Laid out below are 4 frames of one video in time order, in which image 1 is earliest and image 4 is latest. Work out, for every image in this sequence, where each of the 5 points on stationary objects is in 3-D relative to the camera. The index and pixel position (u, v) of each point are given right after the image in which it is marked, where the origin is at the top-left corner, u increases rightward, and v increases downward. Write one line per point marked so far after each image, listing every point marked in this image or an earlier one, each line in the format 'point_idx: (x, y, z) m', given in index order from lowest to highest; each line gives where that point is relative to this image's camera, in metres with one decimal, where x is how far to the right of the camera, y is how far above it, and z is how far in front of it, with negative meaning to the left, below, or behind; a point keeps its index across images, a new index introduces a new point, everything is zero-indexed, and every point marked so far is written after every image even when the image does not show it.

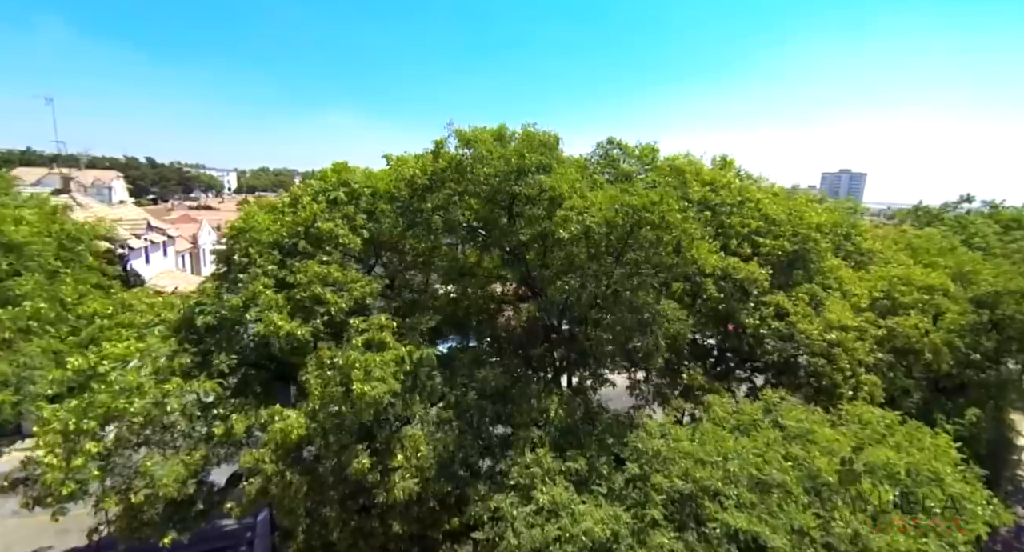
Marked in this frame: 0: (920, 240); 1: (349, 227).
0: (+14.0, +1.2, +16.6) m
1: (-2.9, +0.9, +8.6) m
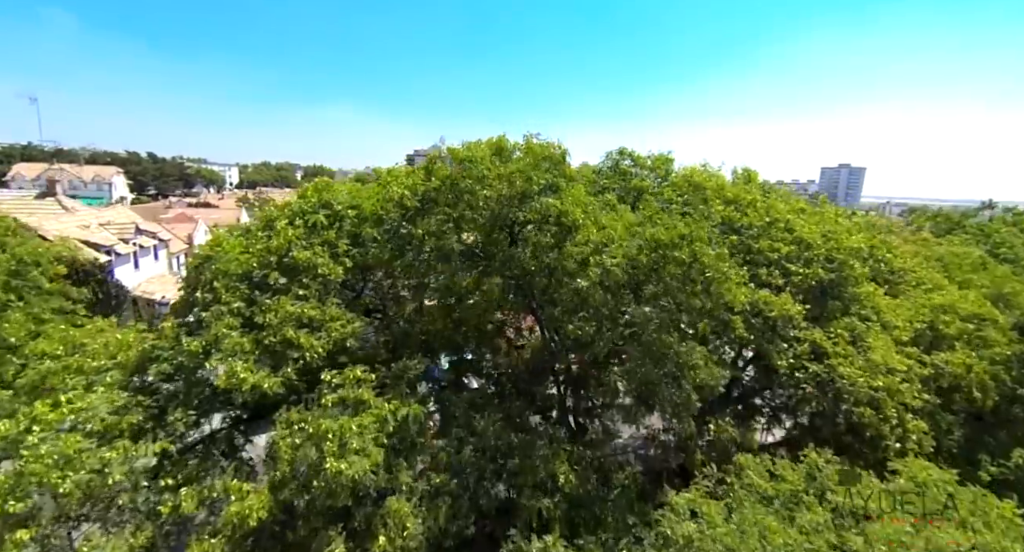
0: (+14.1, +0.7, +15.6) m
1: (-2.9, +0.3, +7.6) m
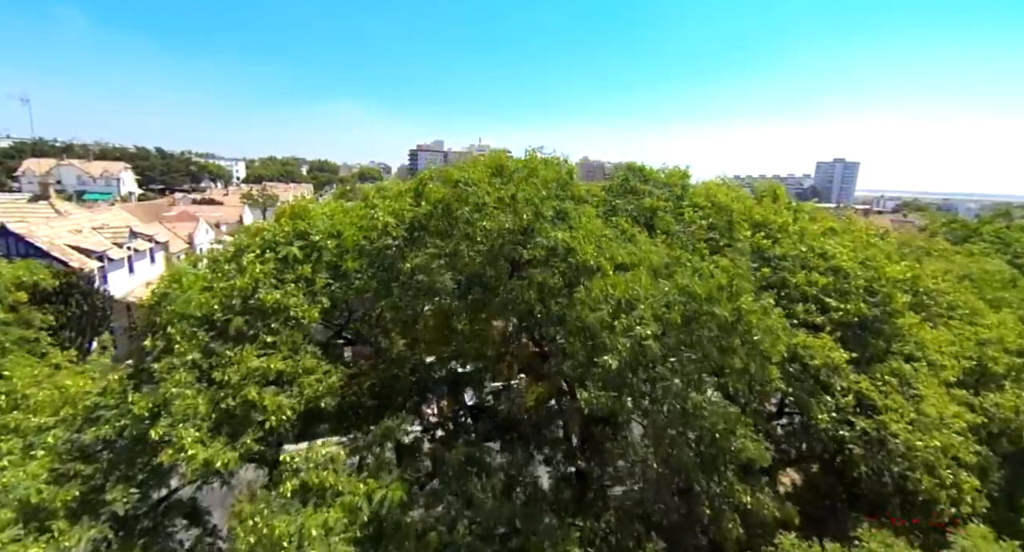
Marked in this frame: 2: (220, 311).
0: (+14.2, +0.2, +14.5) m
1: (-2.8, -0.2, +6.6) m
2: (-3.8, -0.5, +6.3) m
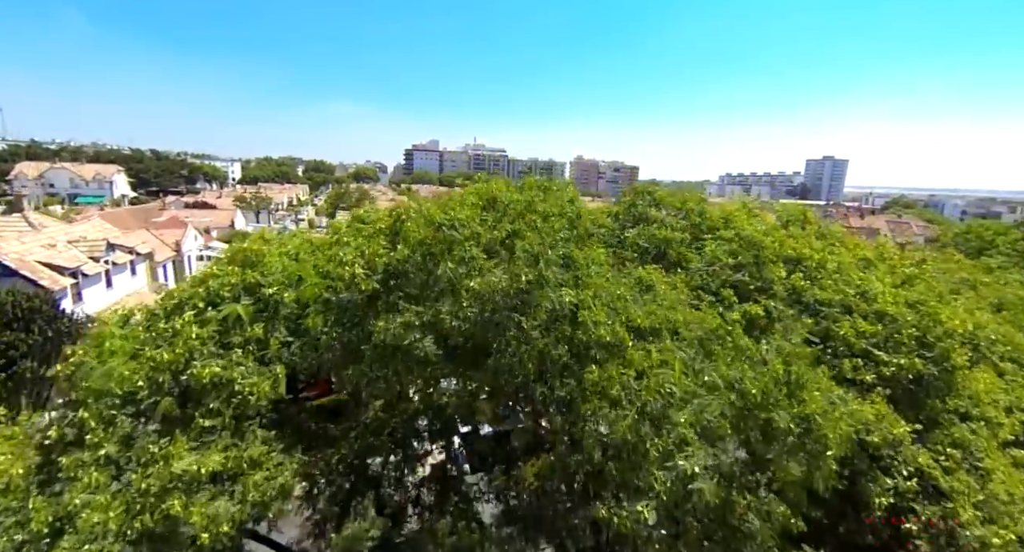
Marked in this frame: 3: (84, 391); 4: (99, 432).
0: (+14.1, -0.4, +13.4) m
1: (-2.9, -0.9, +5.5) m
2: (-3.9, -1.2, +5.1) m
3: (-4.6, -1.3, +5.2) m
4: (-4.2, -1.6, +4.8) m
